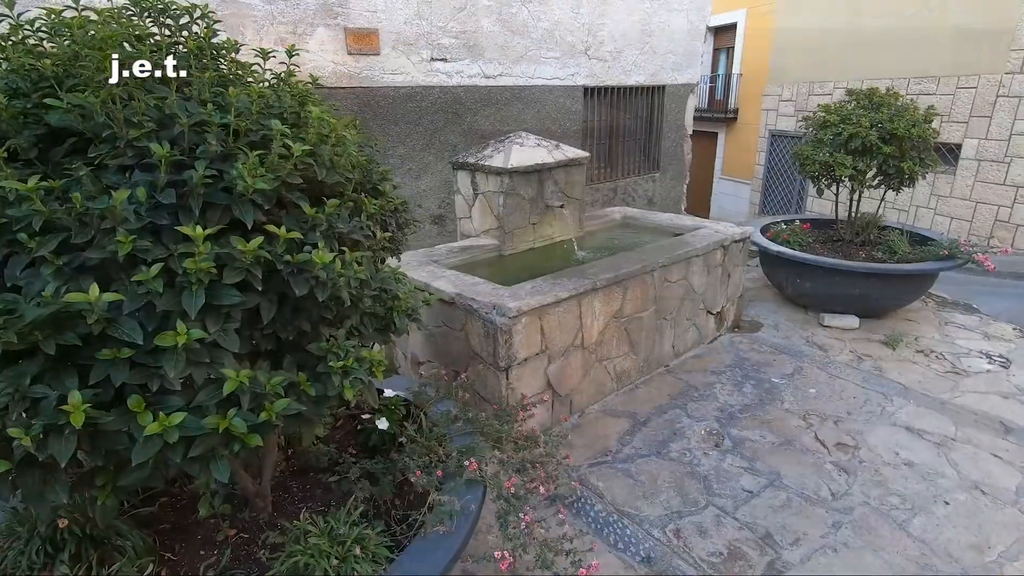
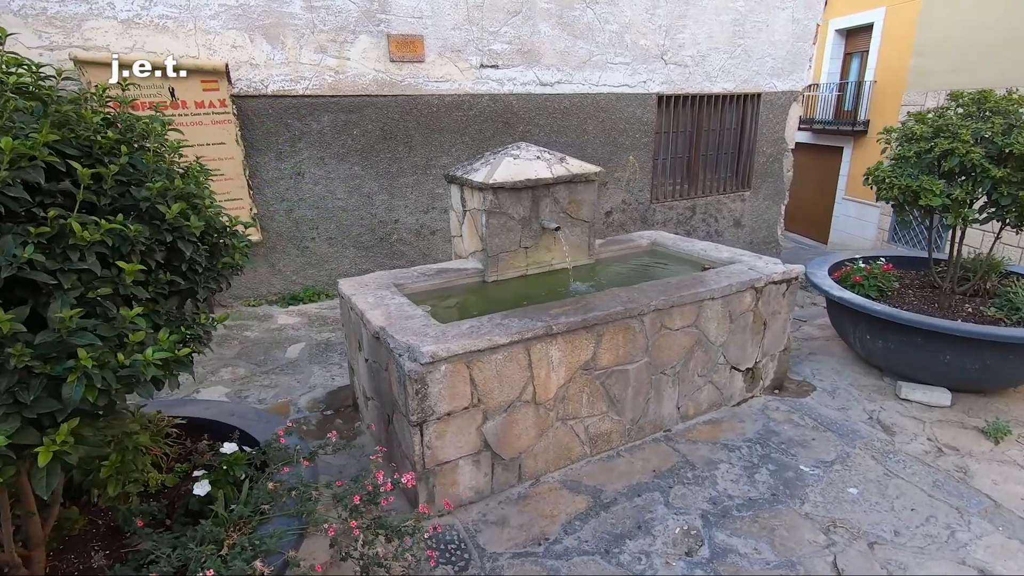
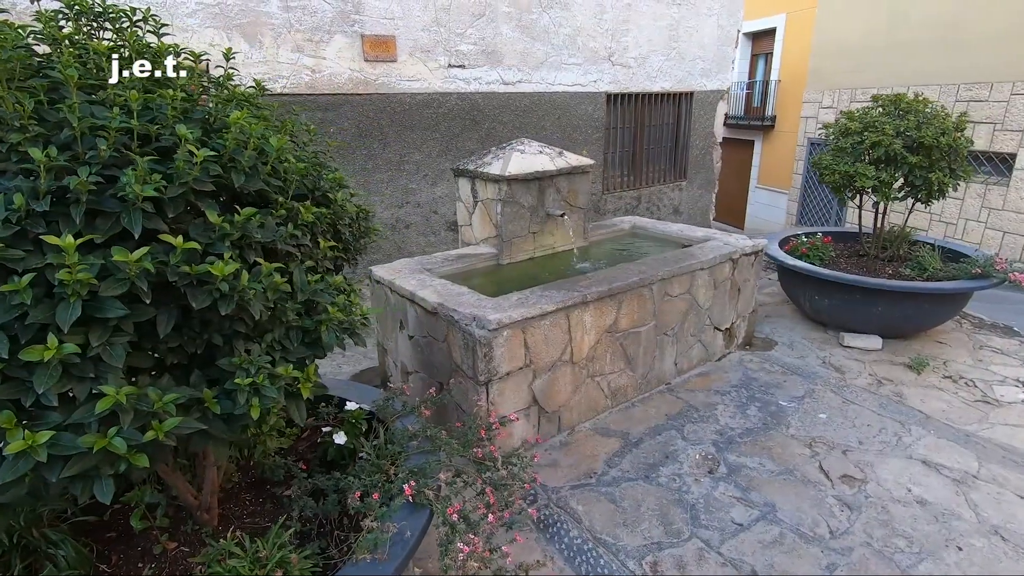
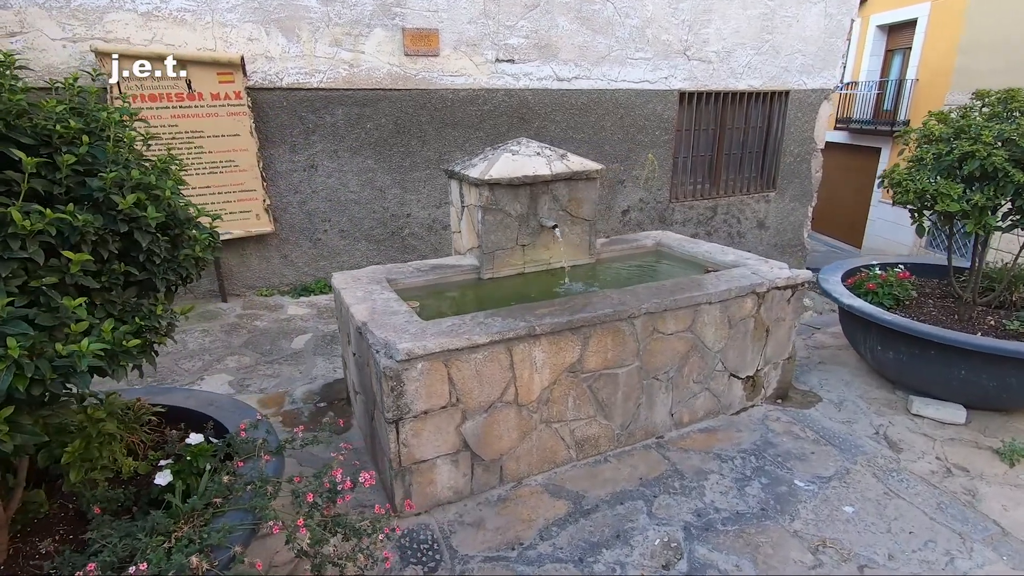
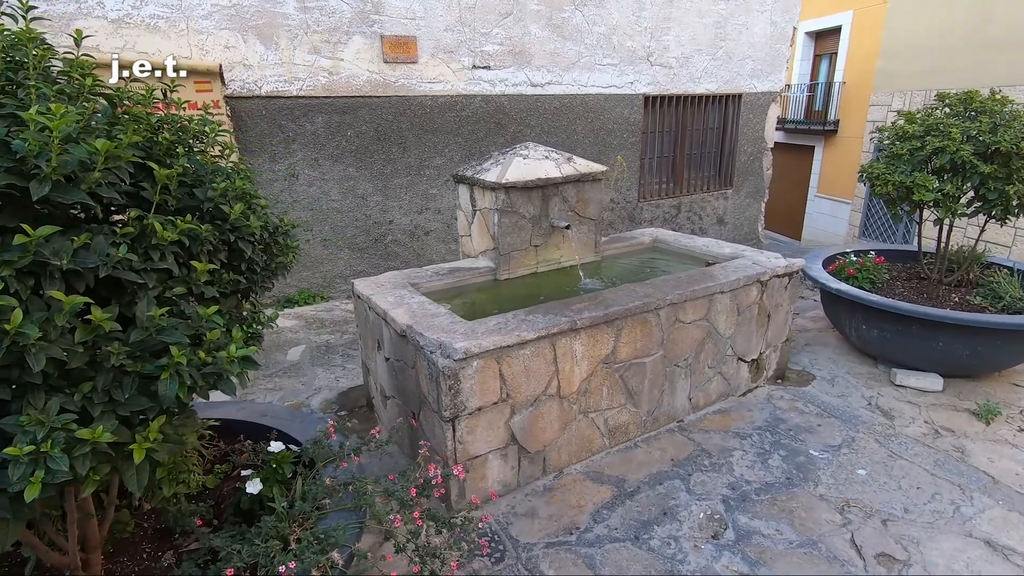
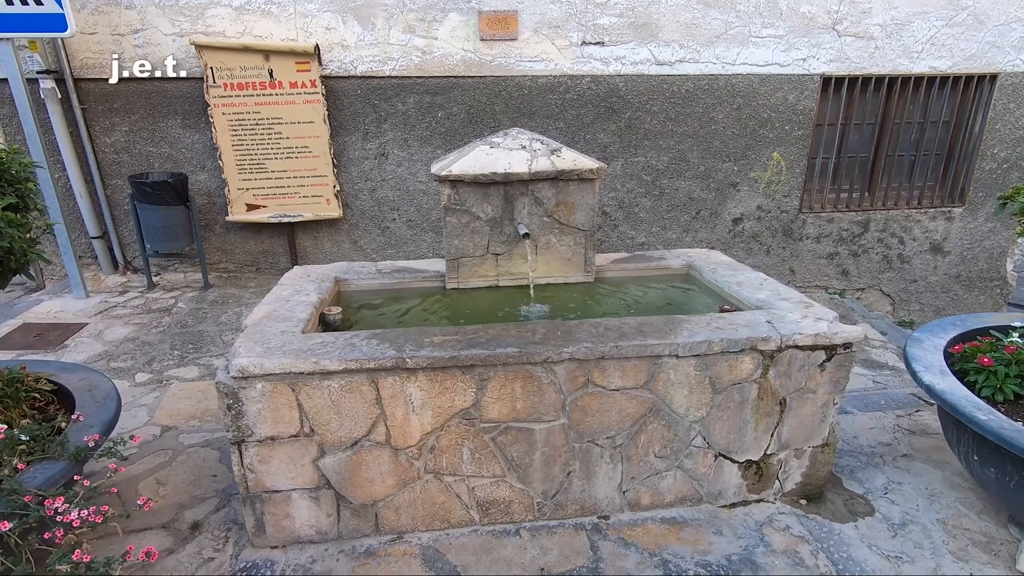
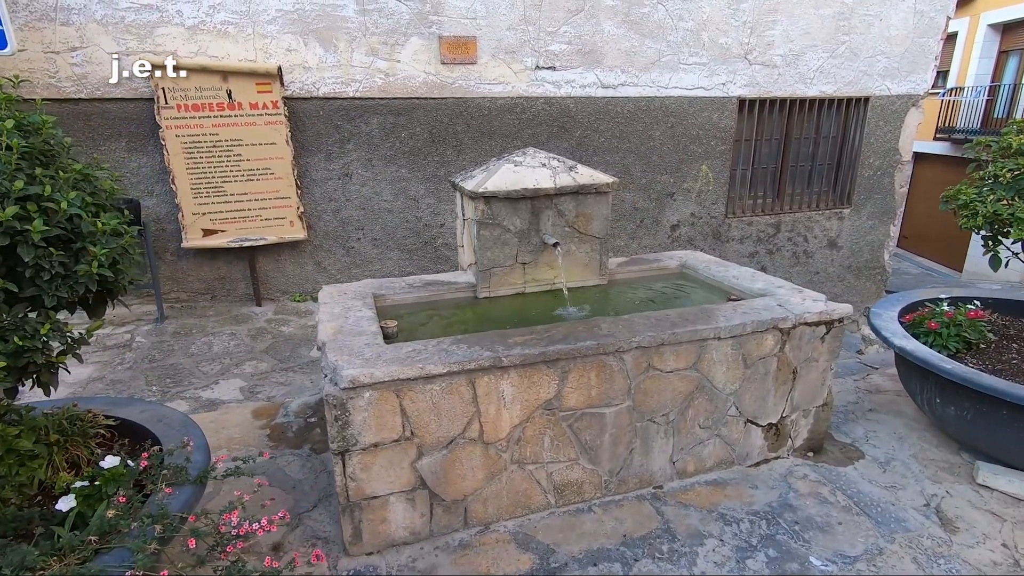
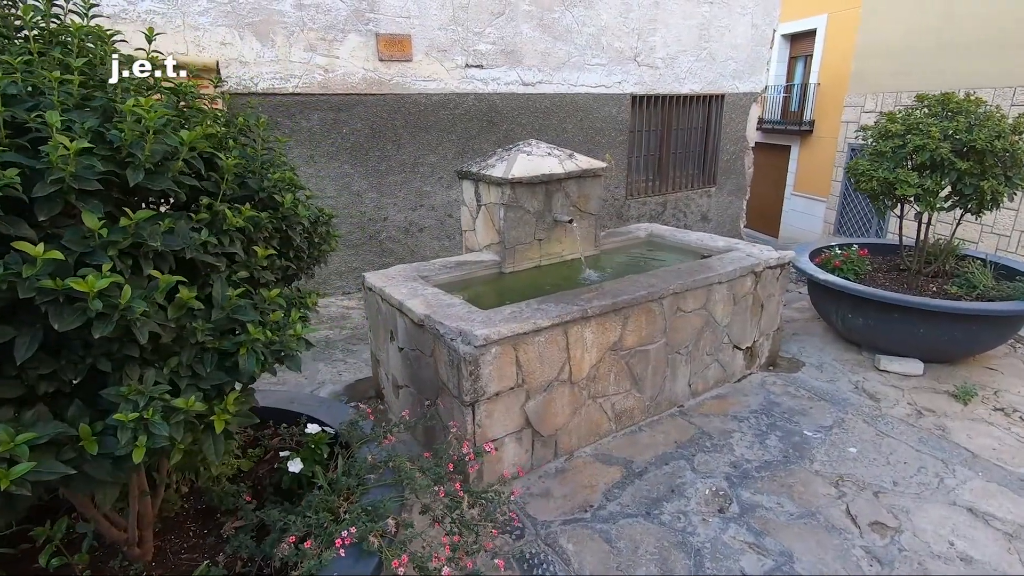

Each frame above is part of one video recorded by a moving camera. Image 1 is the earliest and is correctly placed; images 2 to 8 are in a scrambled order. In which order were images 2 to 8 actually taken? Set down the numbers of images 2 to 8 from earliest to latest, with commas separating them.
3, 8, 5, 2, 4, 7, 6
